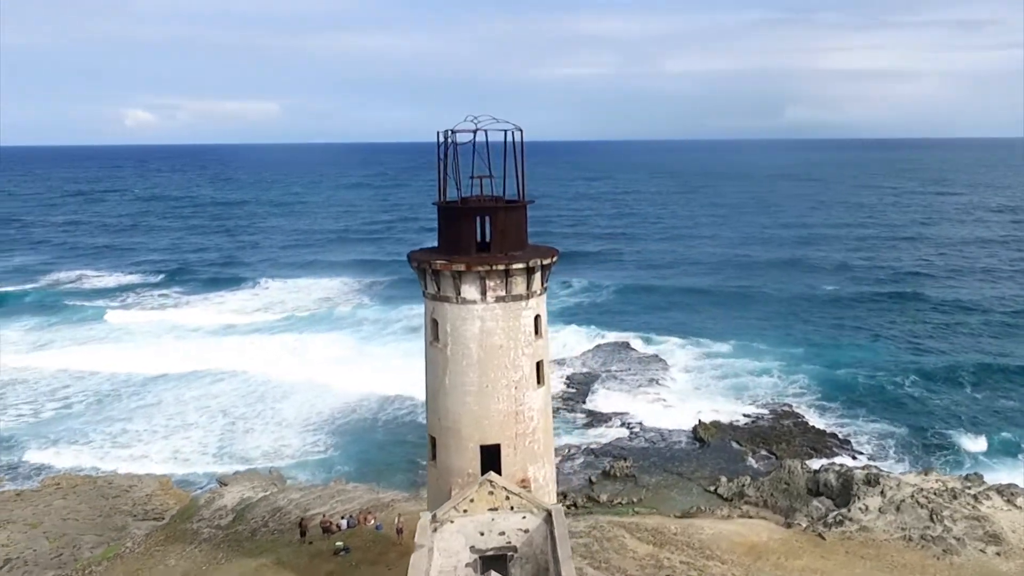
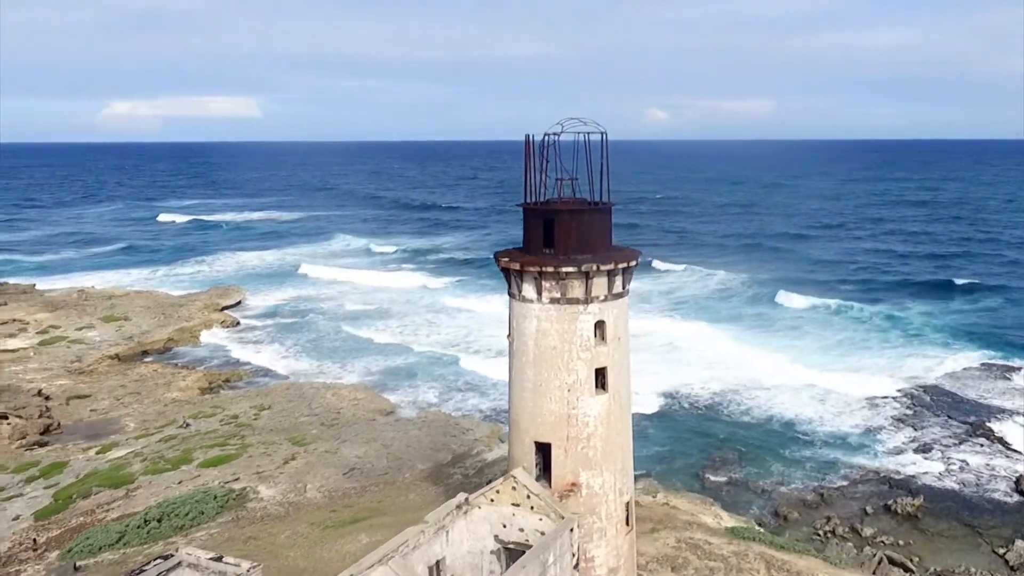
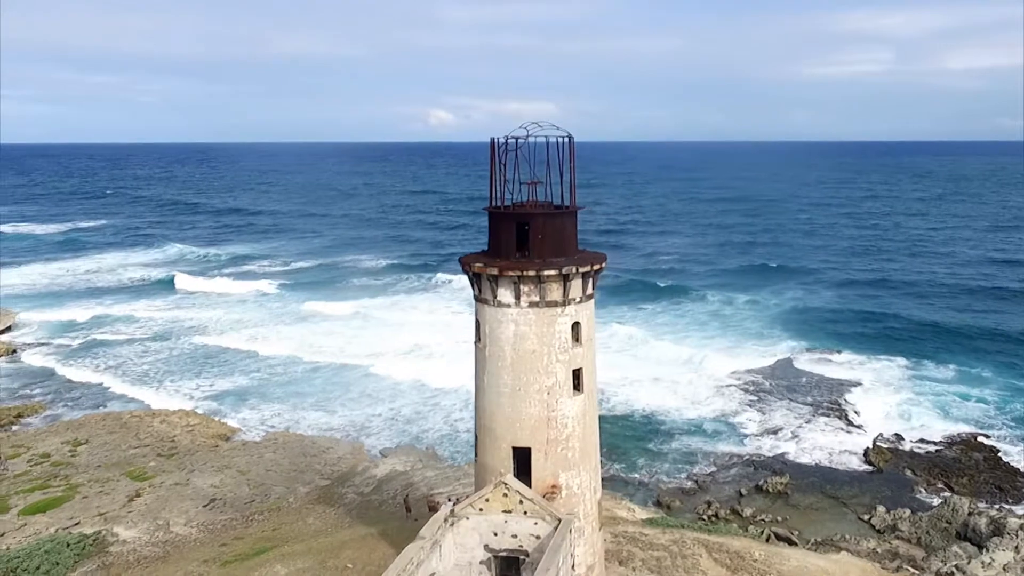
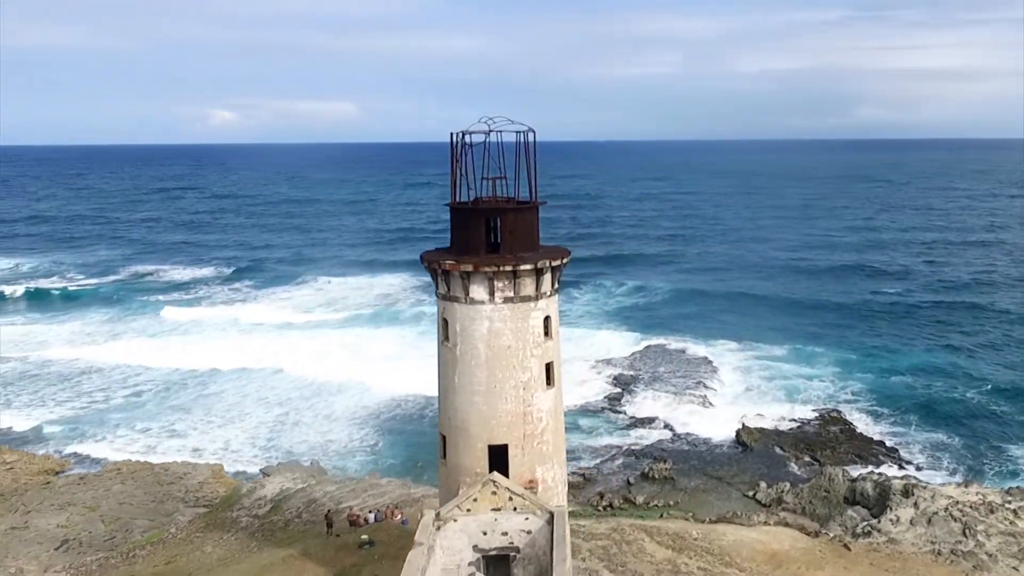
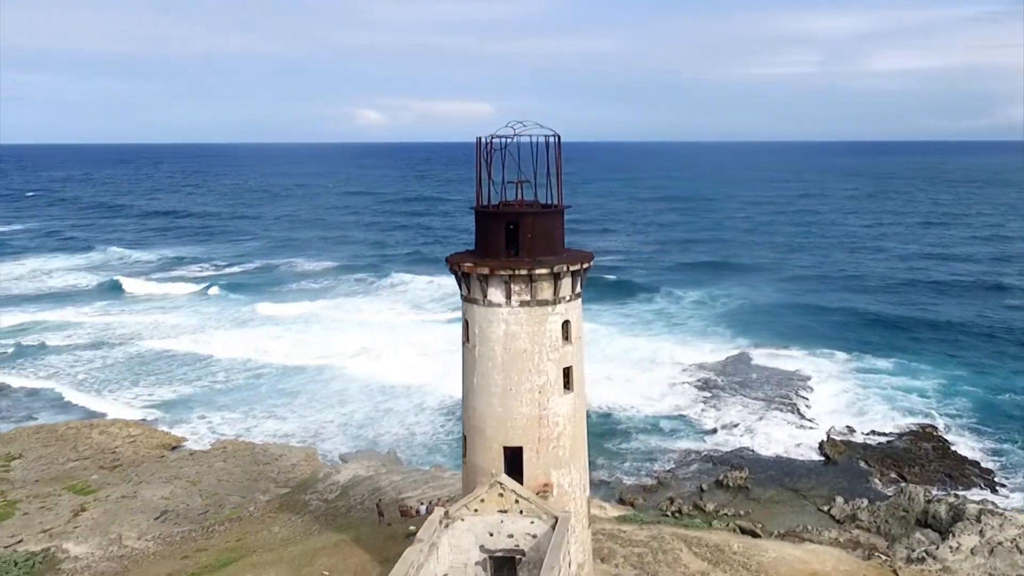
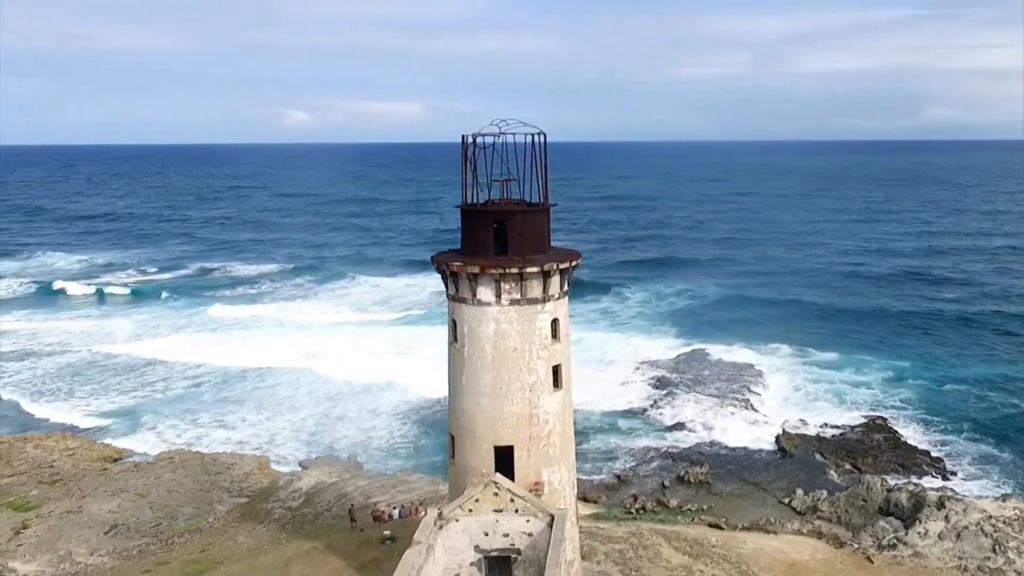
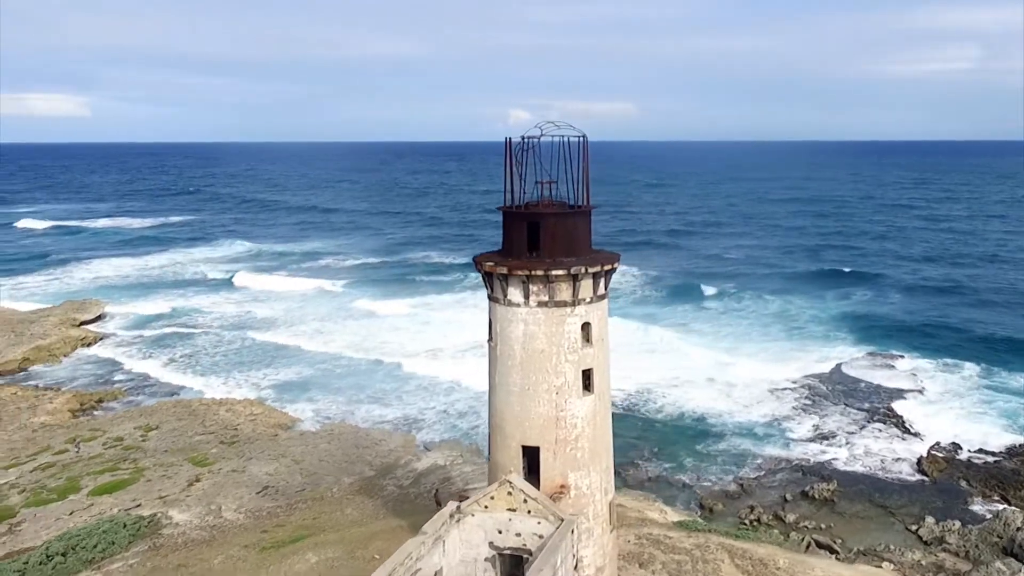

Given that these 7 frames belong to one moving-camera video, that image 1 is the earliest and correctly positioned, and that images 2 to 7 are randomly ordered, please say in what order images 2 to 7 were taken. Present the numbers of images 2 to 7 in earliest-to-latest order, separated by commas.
4, 6, 5, 3, 7, 2
